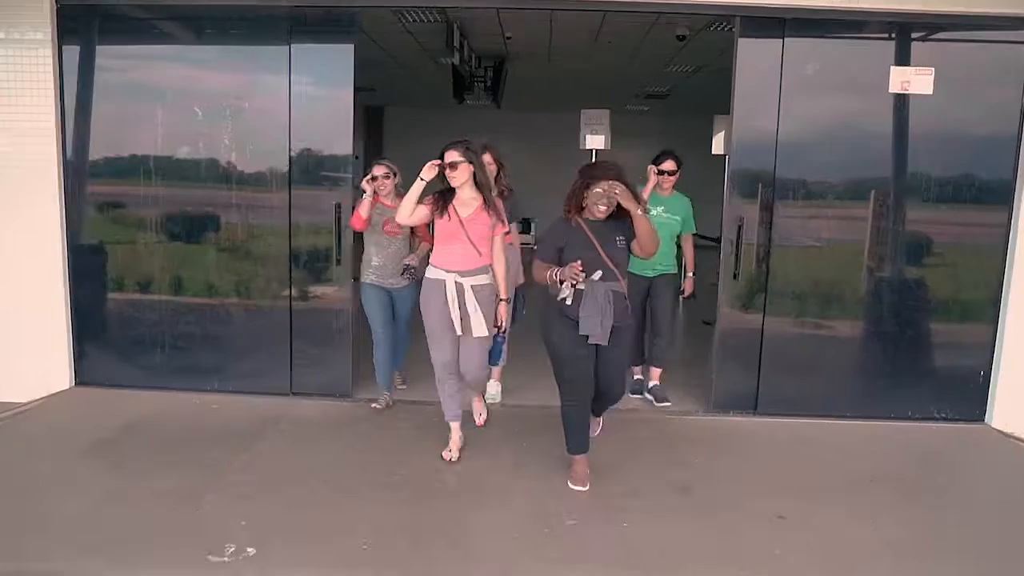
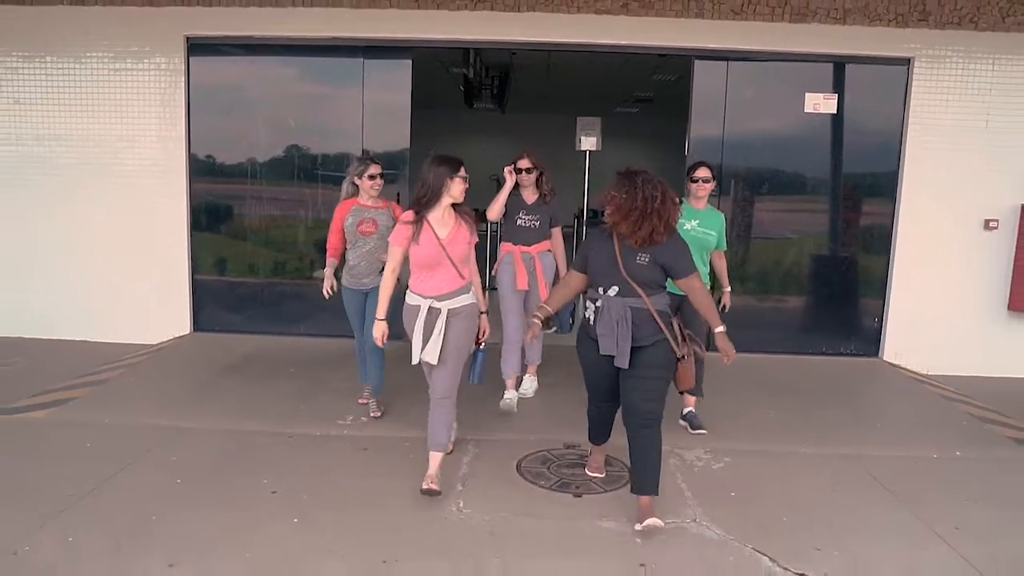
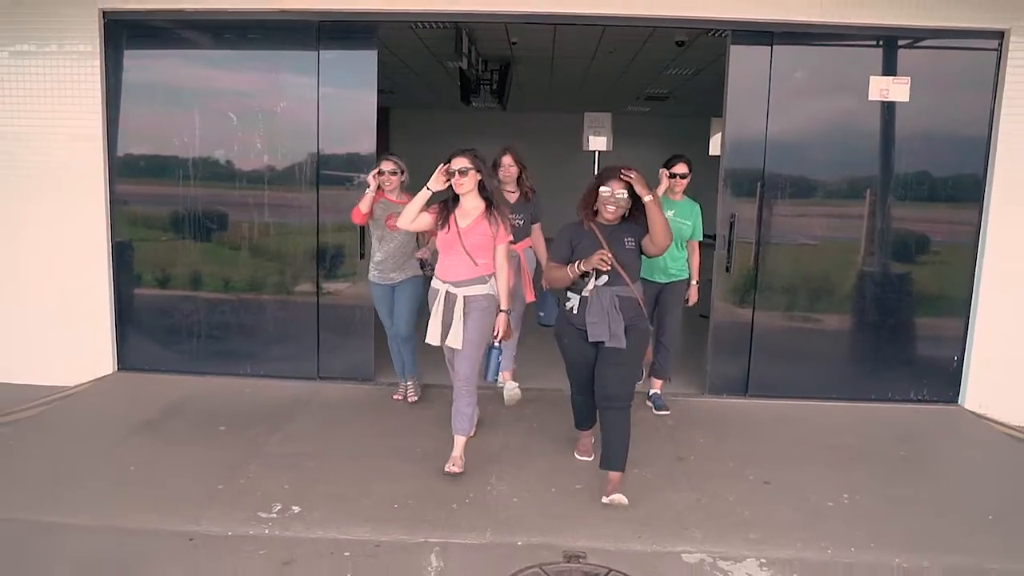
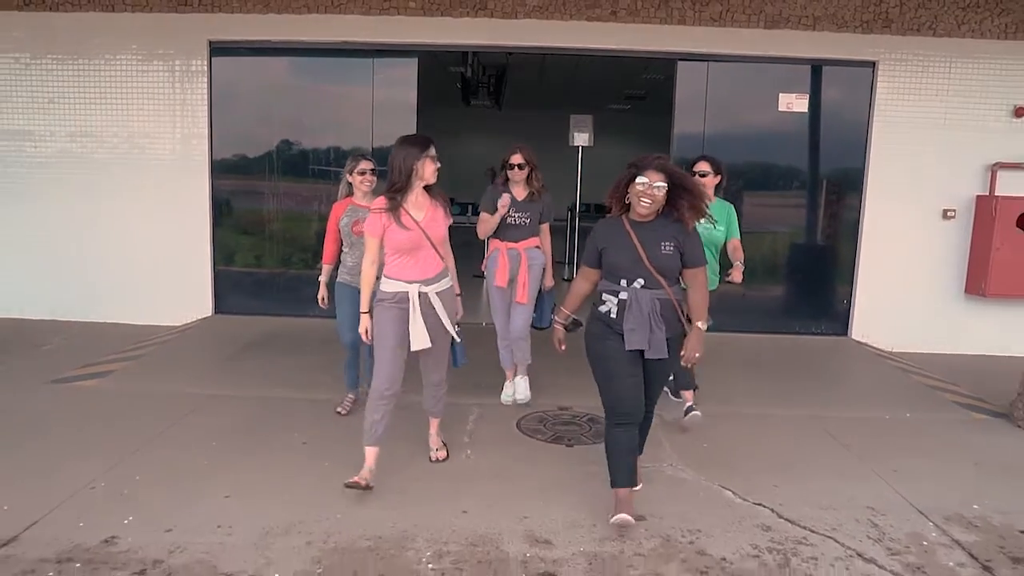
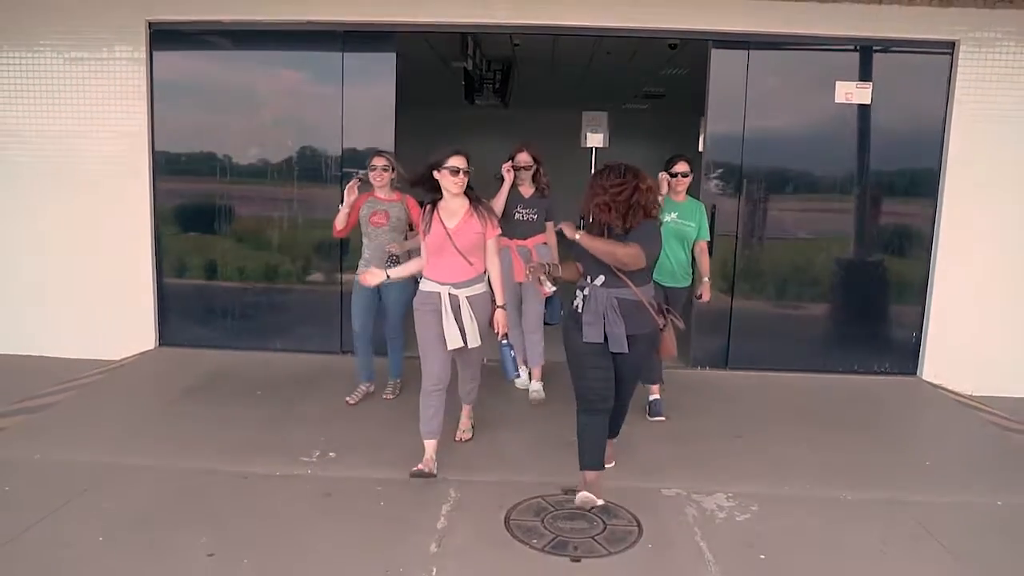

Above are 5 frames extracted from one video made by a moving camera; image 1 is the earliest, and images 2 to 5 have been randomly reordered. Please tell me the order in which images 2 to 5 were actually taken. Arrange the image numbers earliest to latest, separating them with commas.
3, 5, 2, 4
